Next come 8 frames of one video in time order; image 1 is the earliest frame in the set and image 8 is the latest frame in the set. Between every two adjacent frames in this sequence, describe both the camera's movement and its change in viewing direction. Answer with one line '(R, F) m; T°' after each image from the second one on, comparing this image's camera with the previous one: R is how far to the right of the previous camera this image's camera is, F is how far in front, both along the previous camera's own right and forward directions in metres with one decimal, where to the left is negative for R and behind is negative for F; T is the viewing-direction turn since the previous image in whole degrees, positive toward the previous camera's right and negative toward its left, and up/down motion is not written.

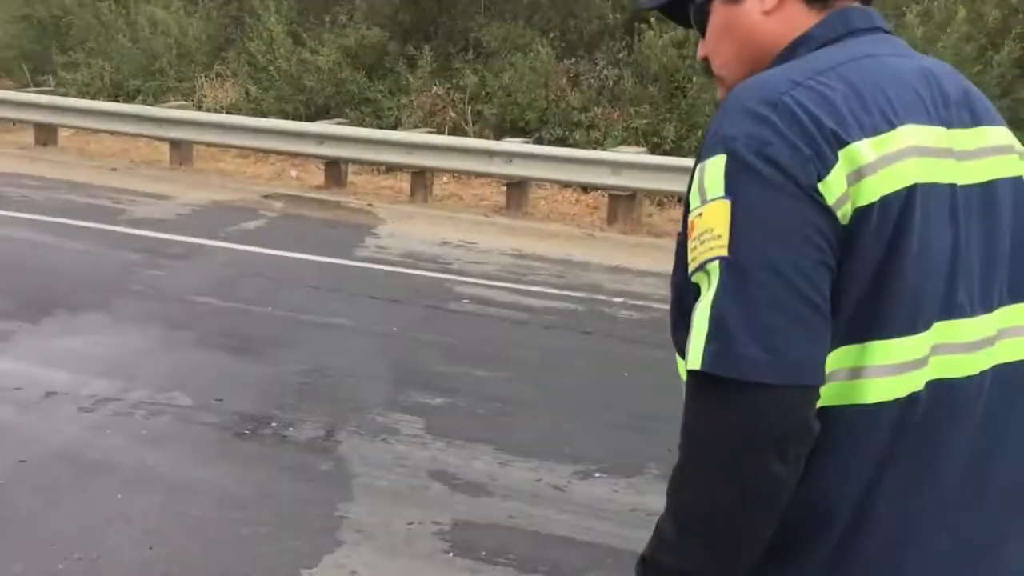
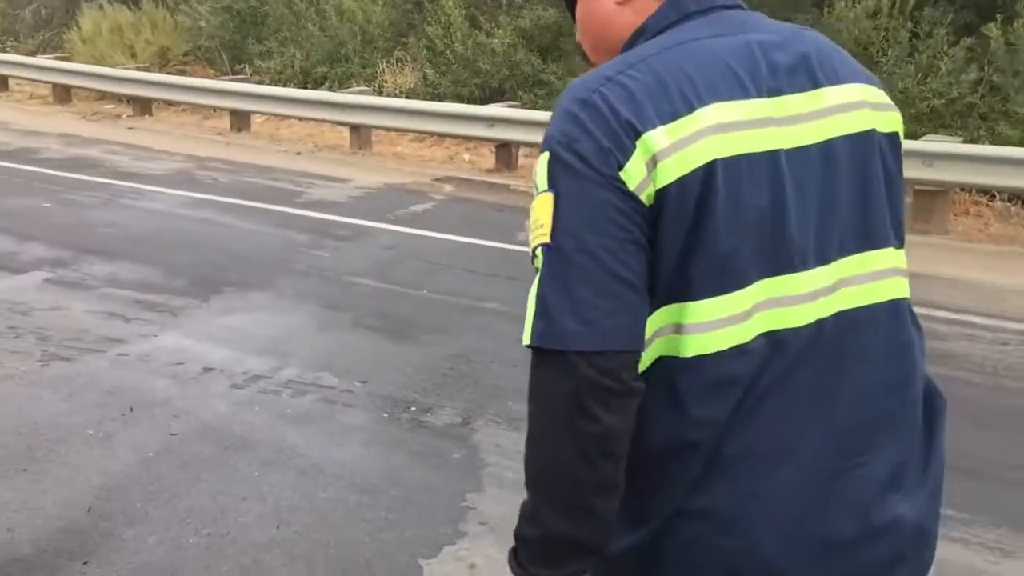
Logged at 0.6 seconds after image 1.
(+0.2, +0.2) m; -11°
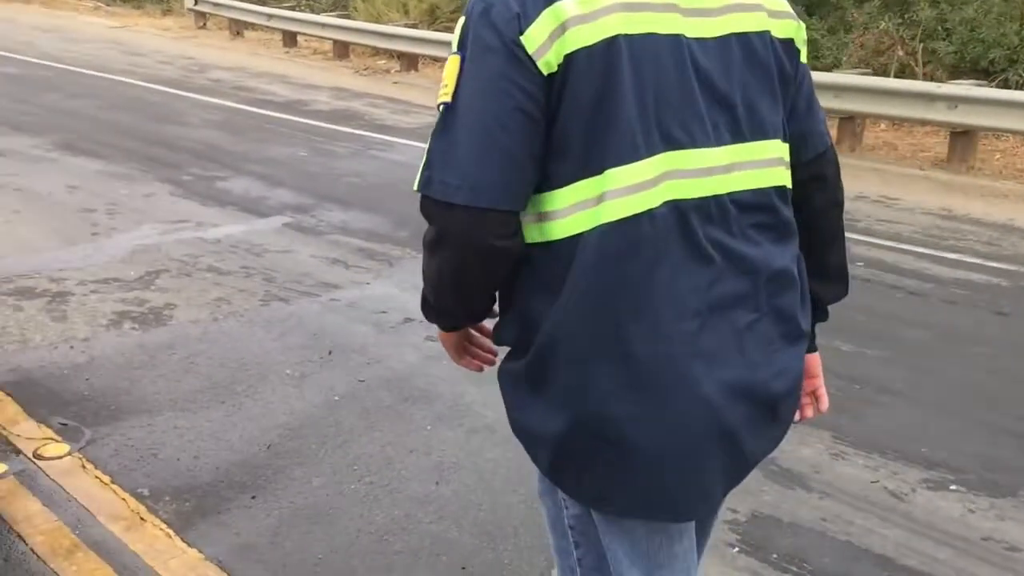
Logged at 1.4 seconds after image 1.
(+0.3, +0.2) m; -15°
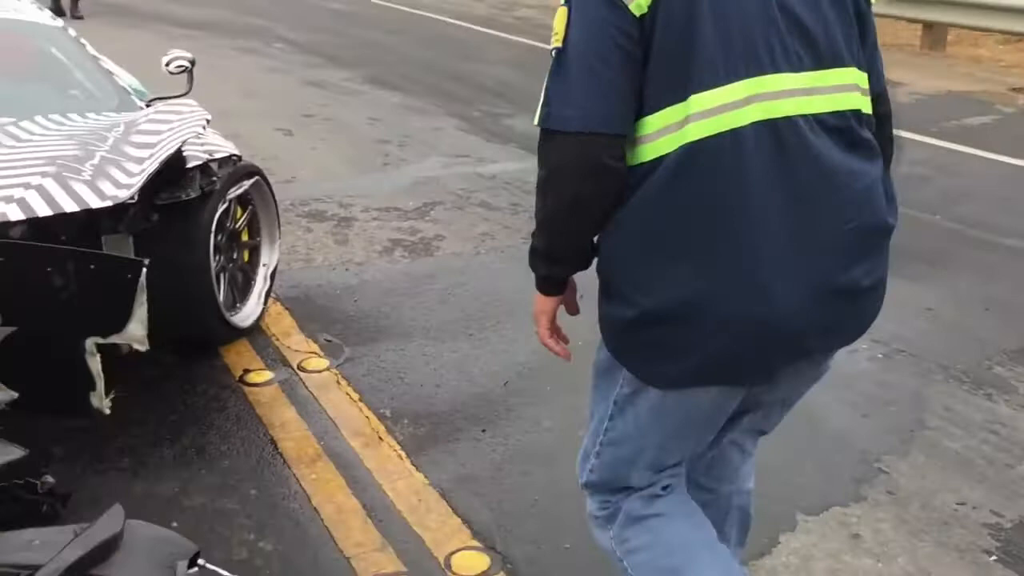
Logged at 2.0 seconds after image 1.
(+0.2, +0.1) m; -17°
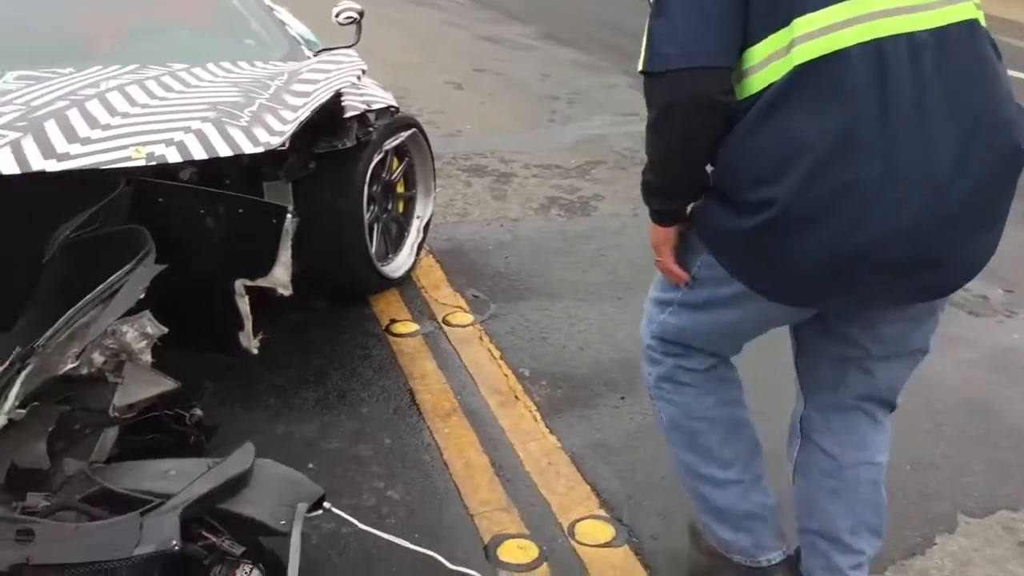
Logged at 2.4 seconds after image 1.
(+0.1, +0.1) m; -10°
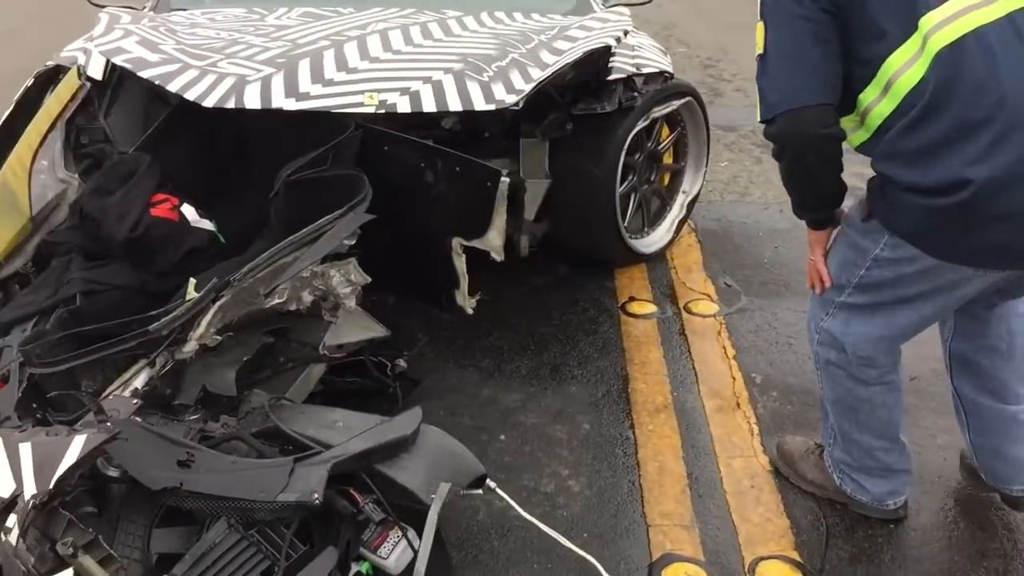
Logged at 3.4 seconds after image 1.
(+0.2, +0.2) m; -18°
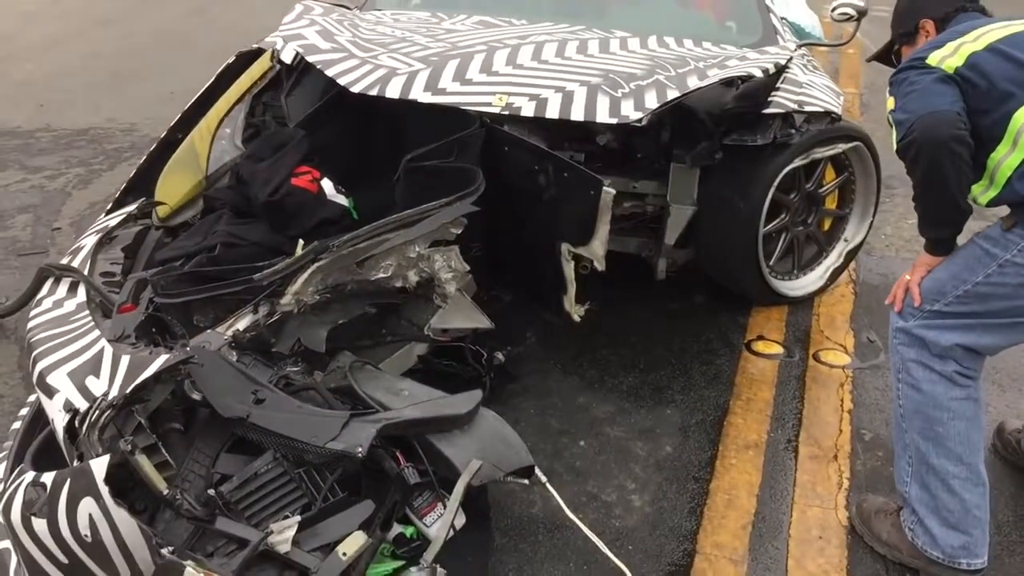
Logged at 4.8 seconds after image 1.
(+0.4, 0.0) m; -13°
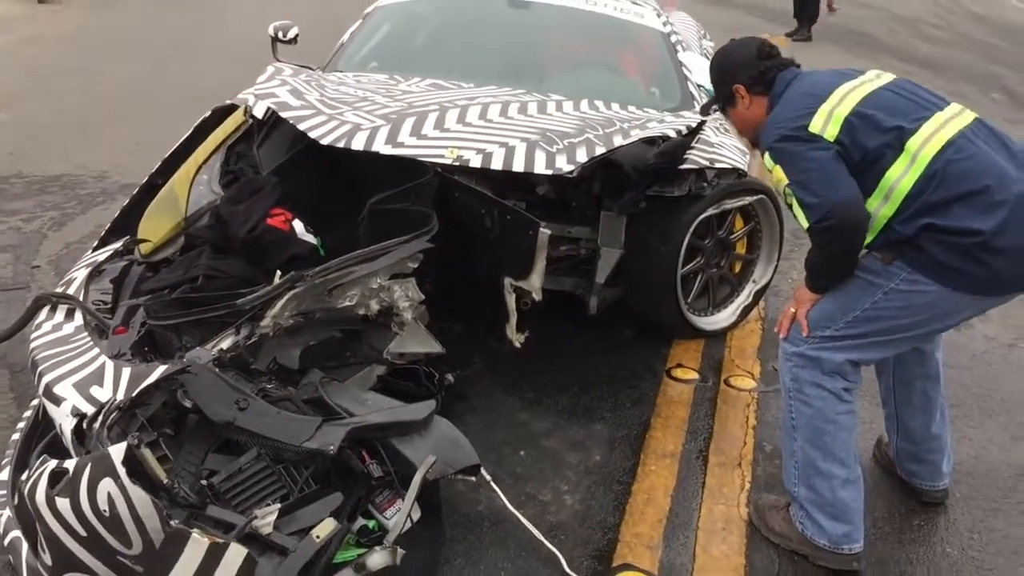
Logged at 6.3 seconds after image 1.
(0.0, -0.4) m; +3°
